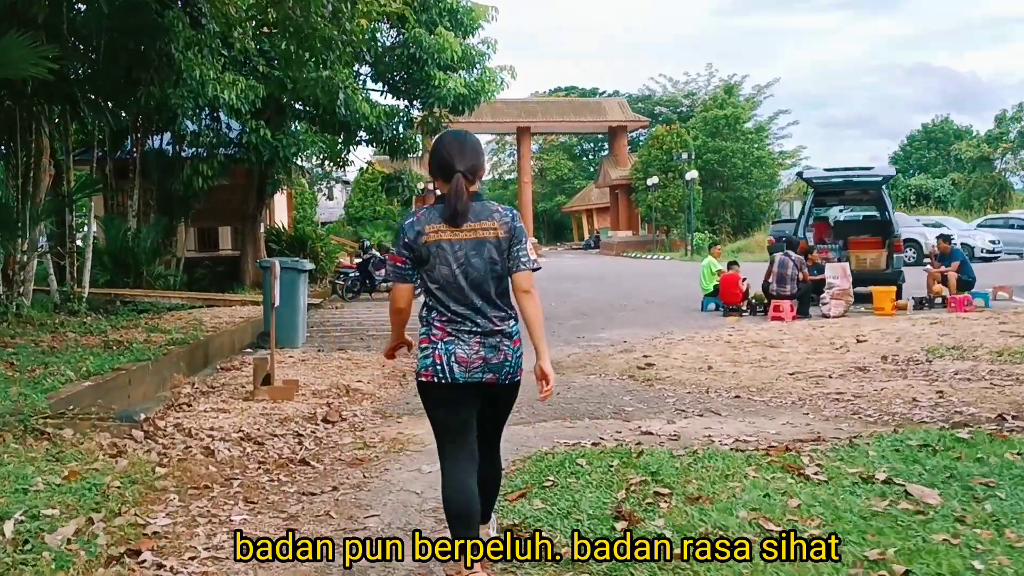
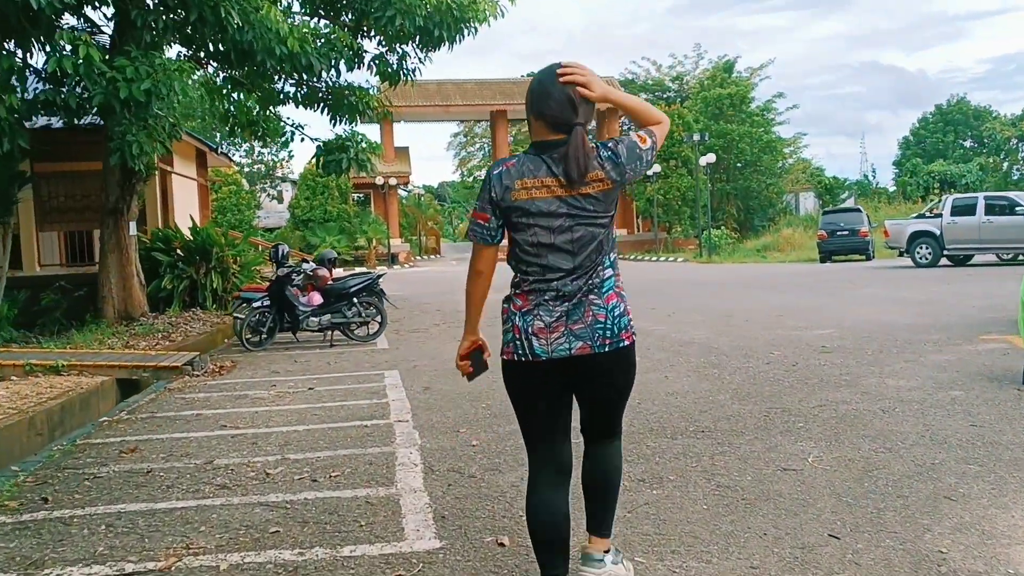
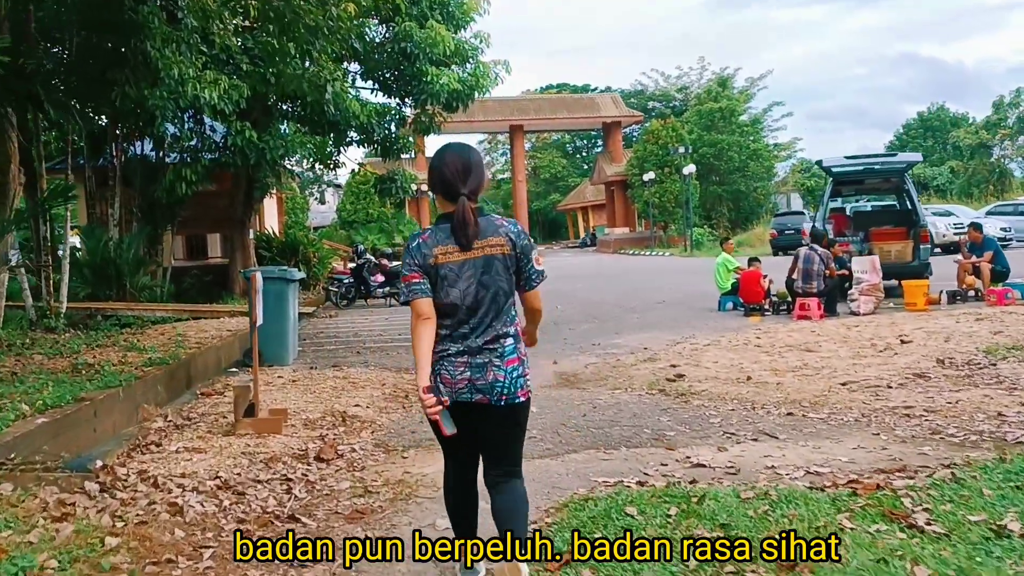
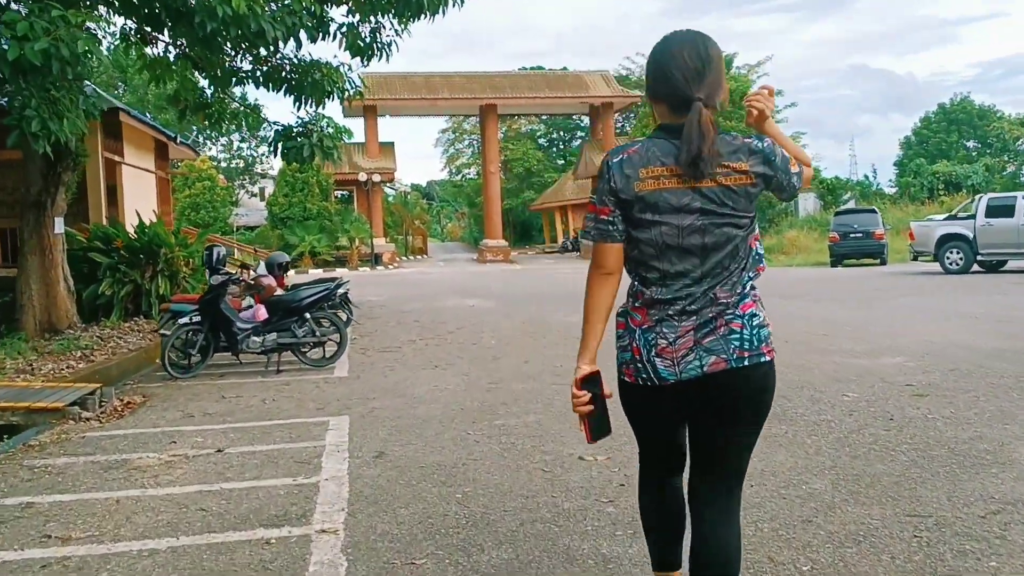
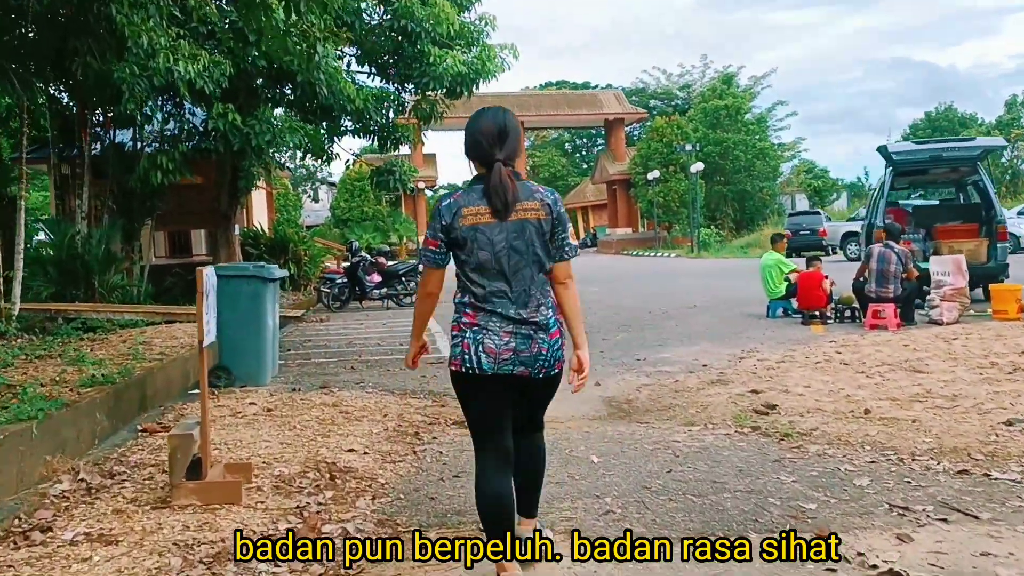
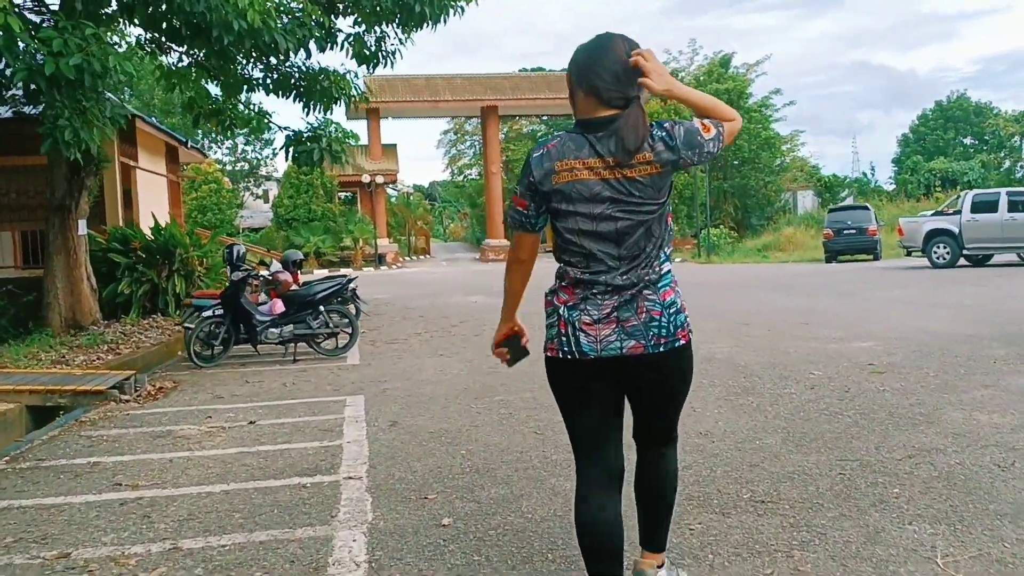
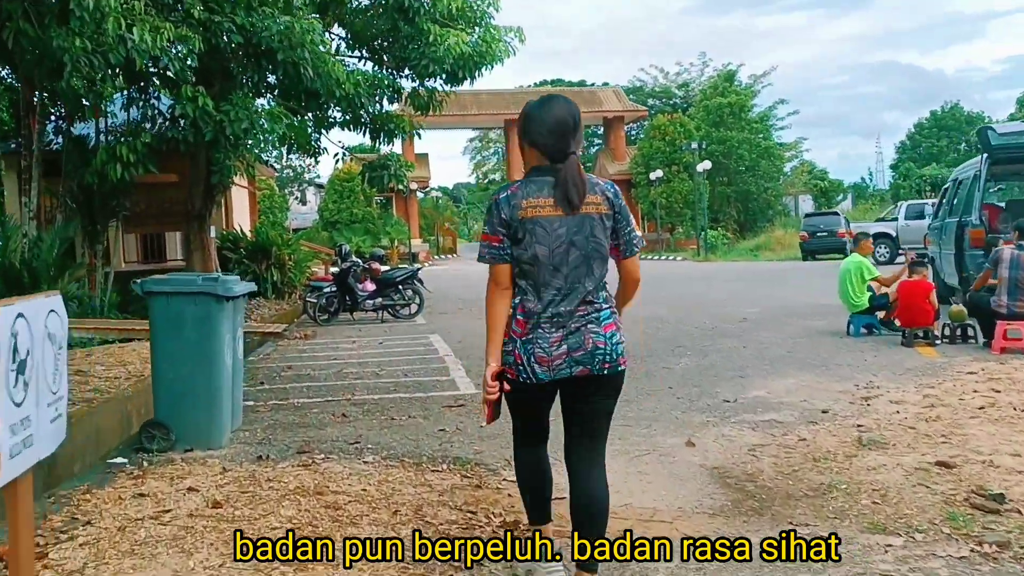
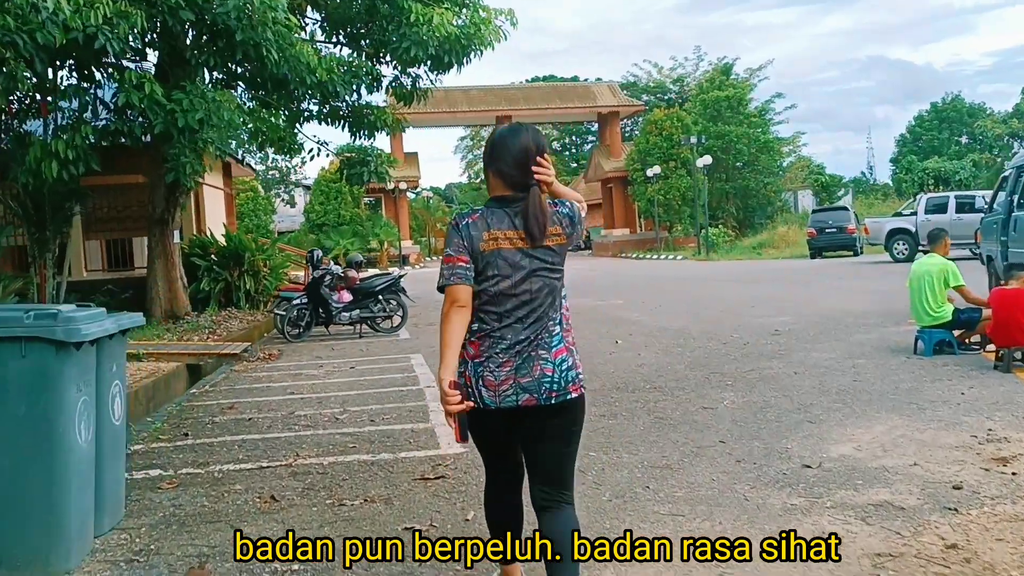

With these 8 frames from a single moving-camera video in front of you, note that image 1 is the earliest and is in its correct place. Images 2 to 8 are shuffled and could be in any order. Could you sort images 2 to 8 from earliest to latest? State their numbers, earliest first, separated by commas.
3, 5, 7, 8, 2, 6, 4
